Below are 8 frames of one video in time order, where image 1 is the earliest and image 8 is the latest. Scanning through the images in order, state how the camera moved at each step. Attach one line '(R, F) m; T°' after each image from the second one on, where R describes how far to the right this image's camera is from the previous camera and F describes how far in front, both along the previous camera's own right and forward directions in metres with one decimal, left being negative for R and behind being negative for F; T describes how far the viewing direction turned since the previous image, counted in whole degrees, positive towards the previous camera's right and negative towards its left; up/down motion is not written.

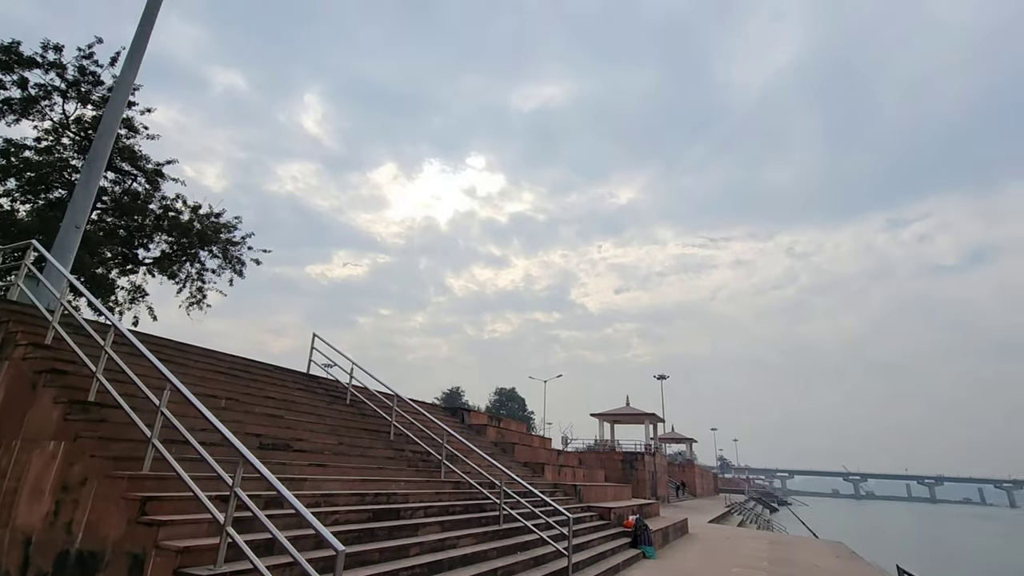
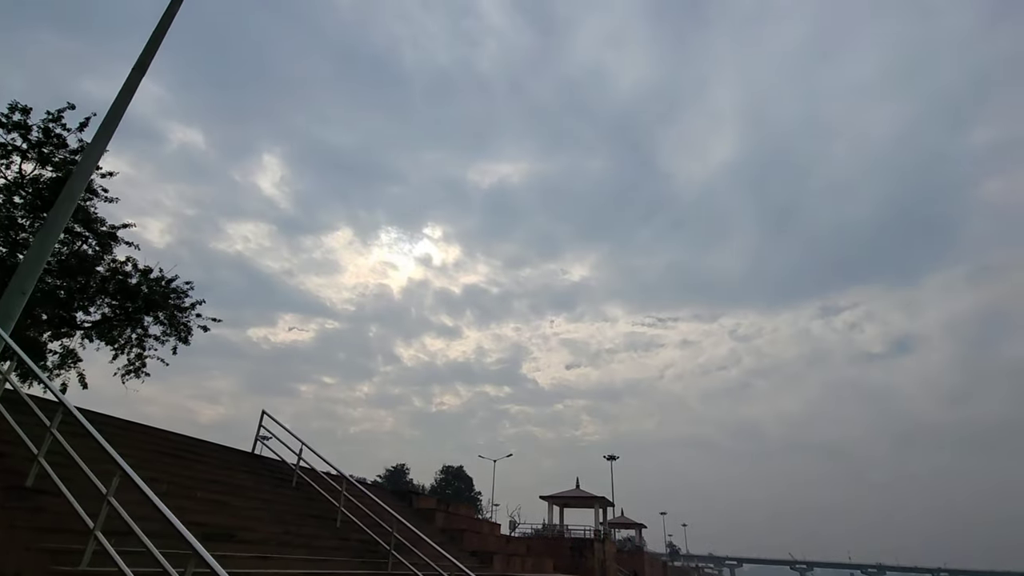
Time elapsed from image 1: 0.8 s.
(-0.2, -0.4) m; +5°
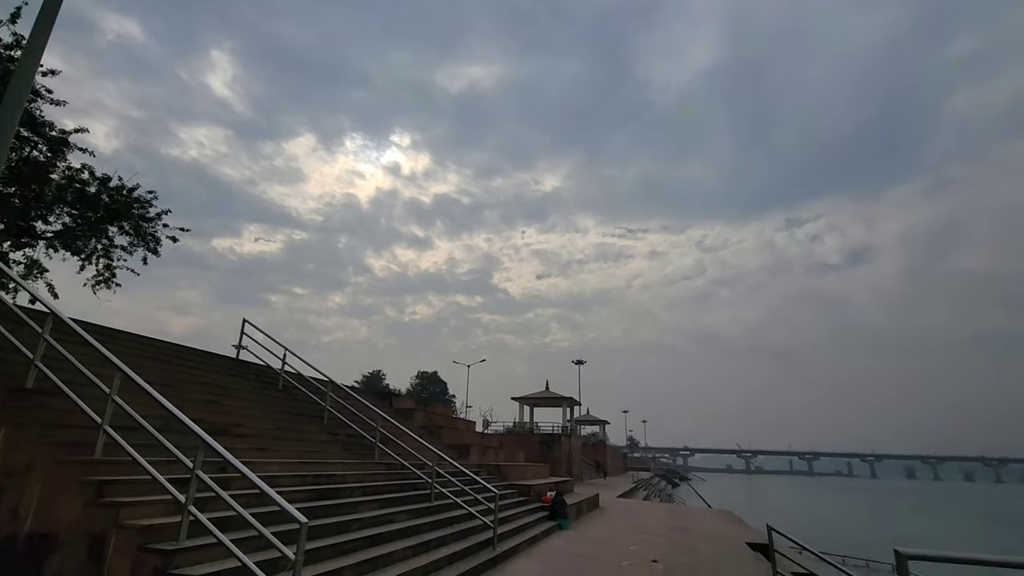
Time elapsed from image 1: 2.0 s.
(-0.1, -0.3) m; +3°
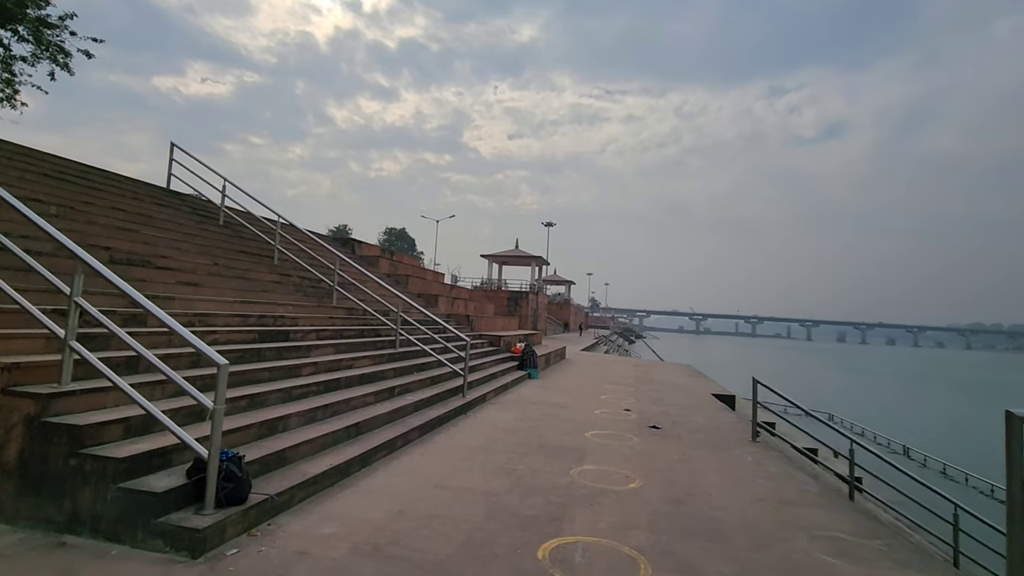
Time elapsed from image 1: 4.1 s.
(-0.1, +1.2) m; +4°
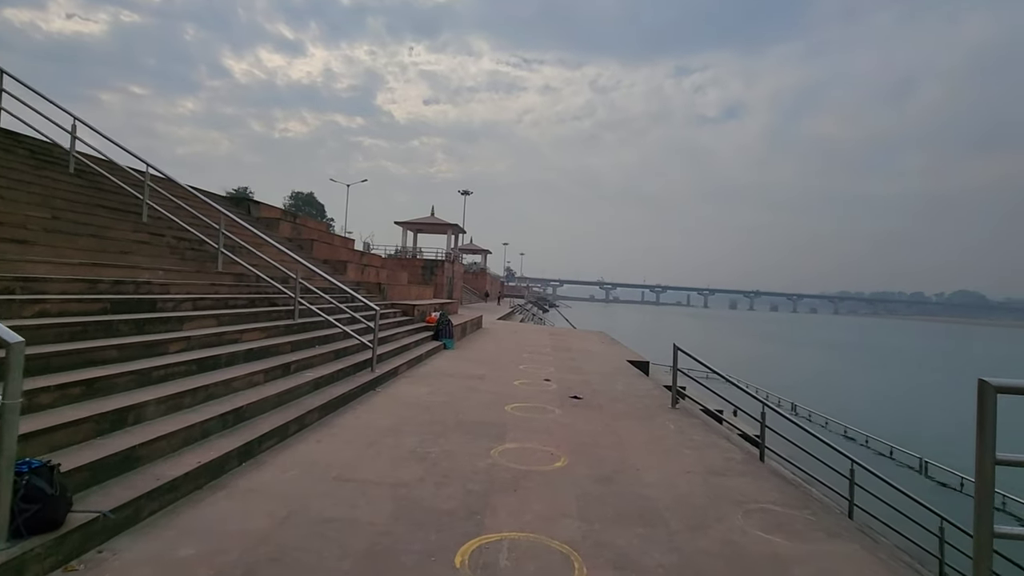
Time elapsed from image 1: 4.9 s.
(0.0, +0.6) m; +9°
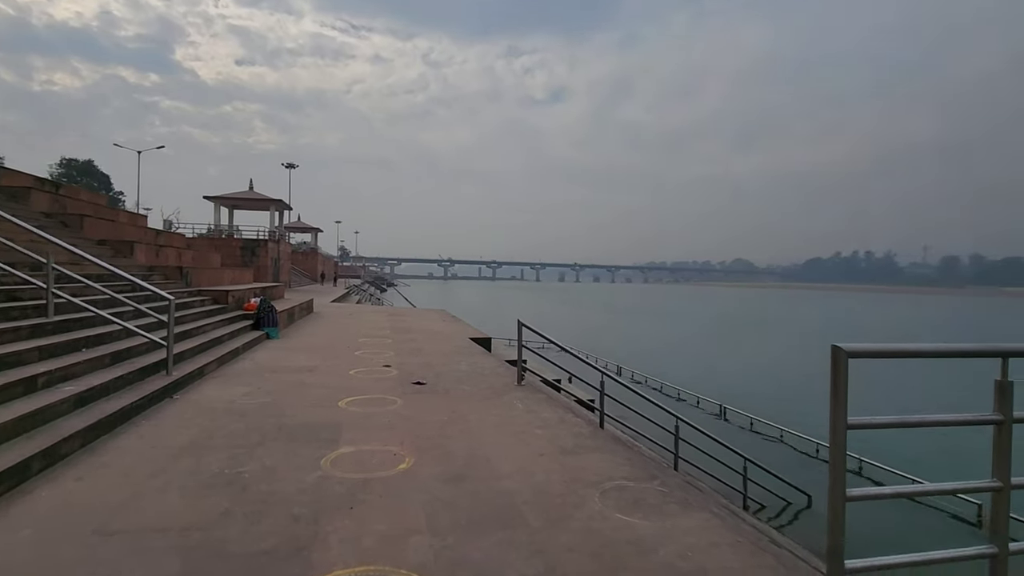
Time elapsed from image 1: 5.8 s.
(+0.1, +0.5) m; +17°
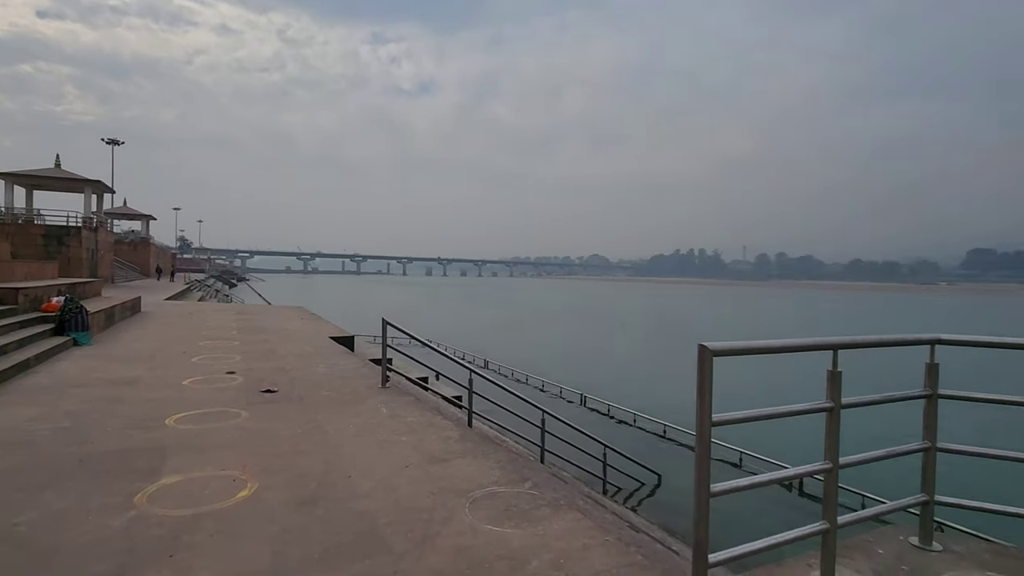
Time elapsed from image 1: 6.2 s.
(0.0, +0.2) m; +14°
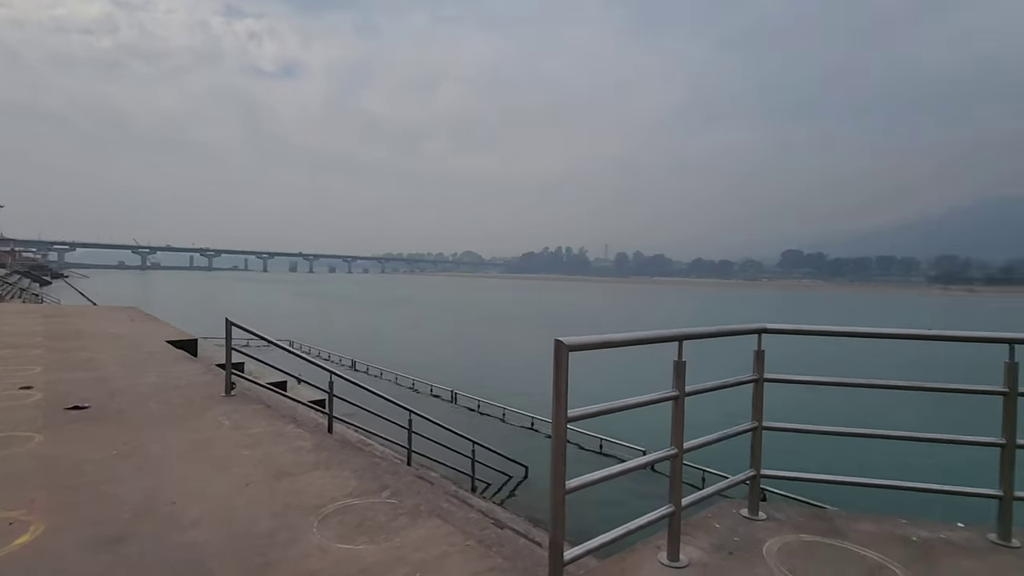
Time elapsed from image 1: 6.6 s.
(+0.1, +0.1) m; +14°
